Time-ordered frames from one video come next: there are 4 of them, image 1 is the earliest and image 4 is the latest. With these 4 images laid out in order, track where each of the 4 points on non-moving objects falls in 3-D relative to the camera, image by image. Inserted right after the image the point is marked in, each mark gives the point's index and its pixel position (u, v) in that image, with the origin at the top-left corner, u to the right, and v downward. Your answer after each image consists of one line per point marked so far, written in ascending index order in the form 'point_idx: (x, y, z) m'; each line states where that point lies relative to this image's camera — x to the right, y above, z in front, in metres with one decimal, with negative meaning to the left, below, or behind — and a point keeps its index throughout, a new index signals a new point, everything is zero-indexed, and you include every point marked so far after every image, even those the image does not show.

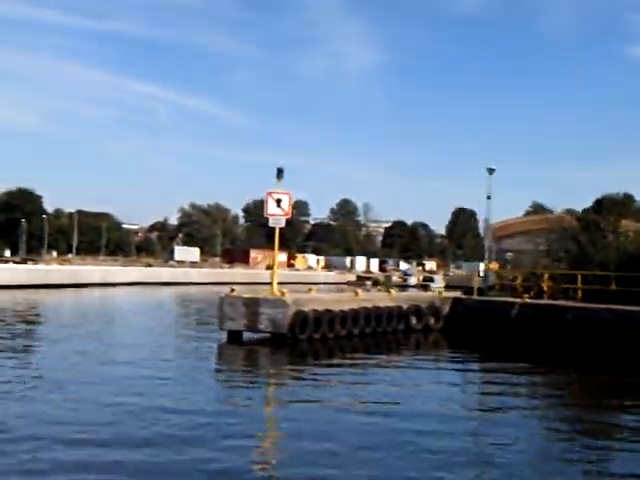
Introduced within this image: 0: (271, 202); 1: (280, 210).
0: (-0.8, +0.6, +19.5) m
1: (-0.6, +0.5, +19.5) m
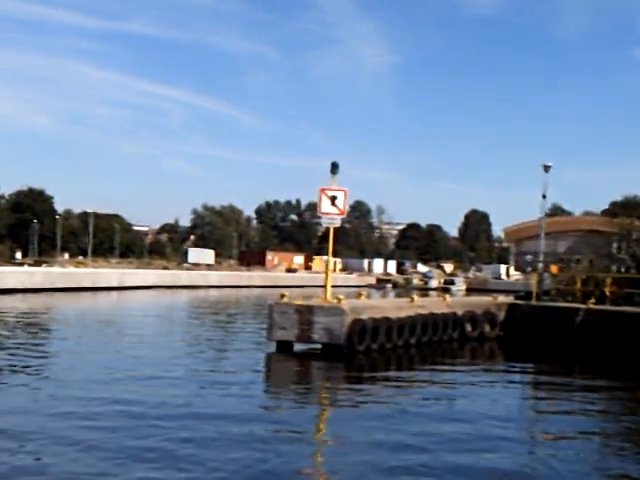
0: (+0.1, +0.6, +17.9) m
1: (+0.2, +0.5, +17.9) m
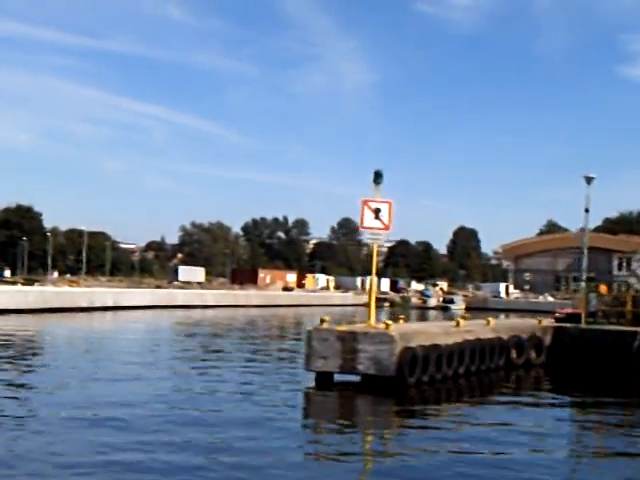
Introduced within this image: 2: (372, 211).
0: (+0.6, +0.4, +15.9) m
1: (+0.8, +0.2, +15.9) m
2: (+0.7, +0.4, +15.9) m
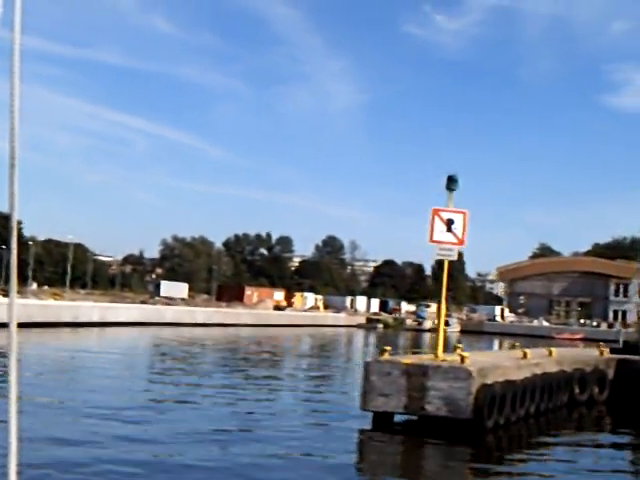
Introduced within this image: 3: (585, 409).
0: (+1.3, +0.2, +13.5) m
1: (+1.5, +0.1, +13.5) m
2: (+1.4, +0.2, +13.5) m
3: (+3.8, -2.4, +17.4) m
